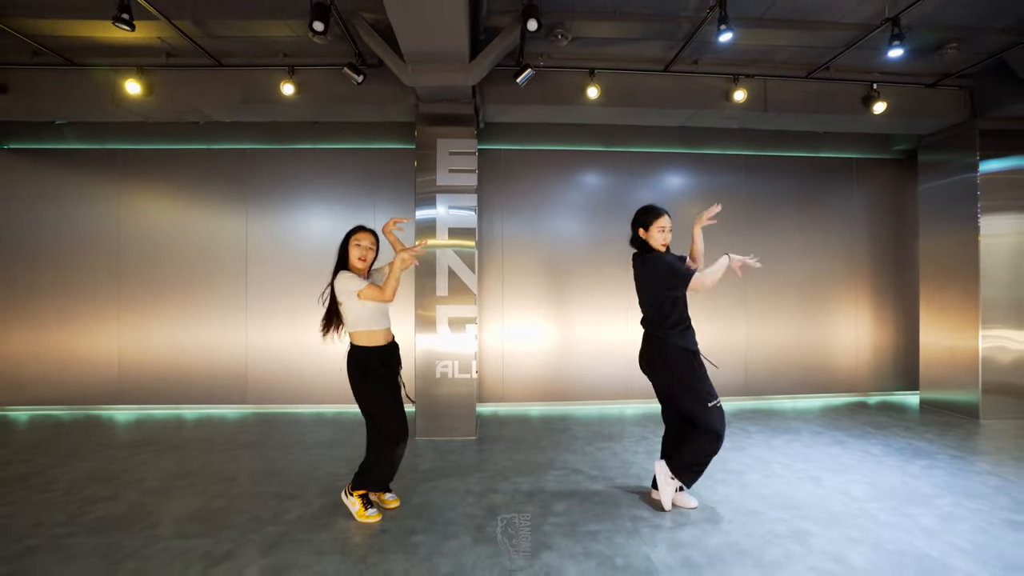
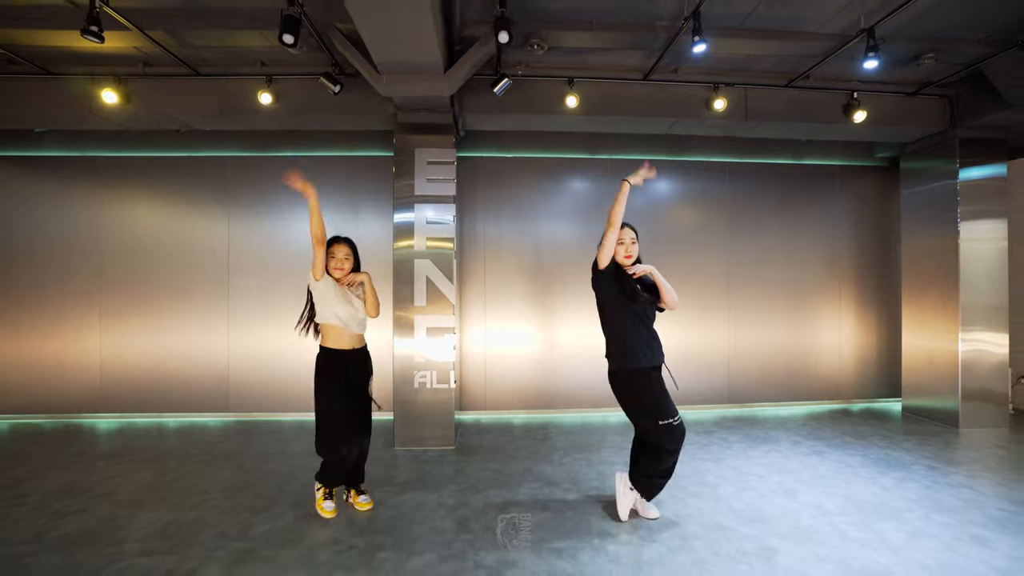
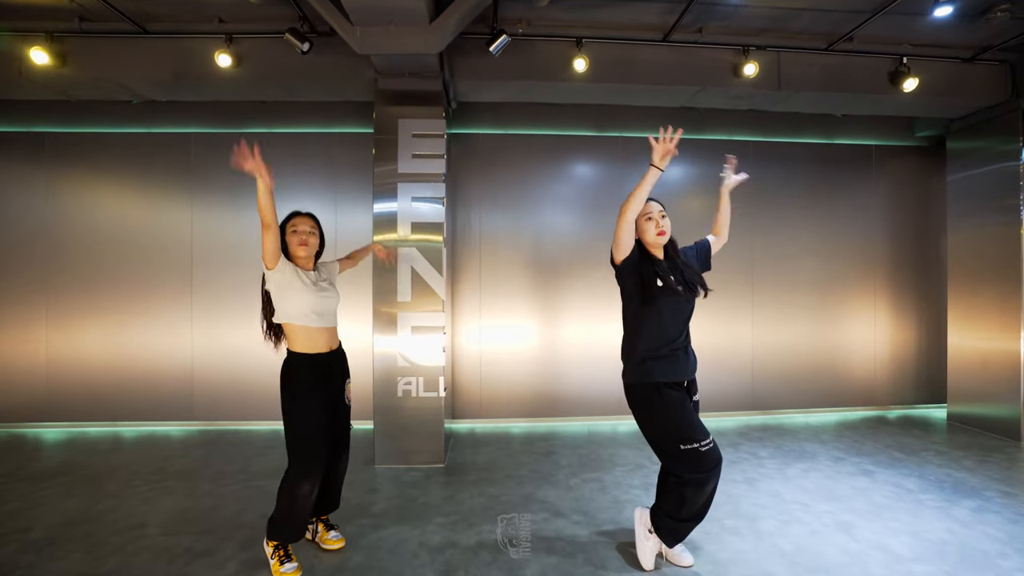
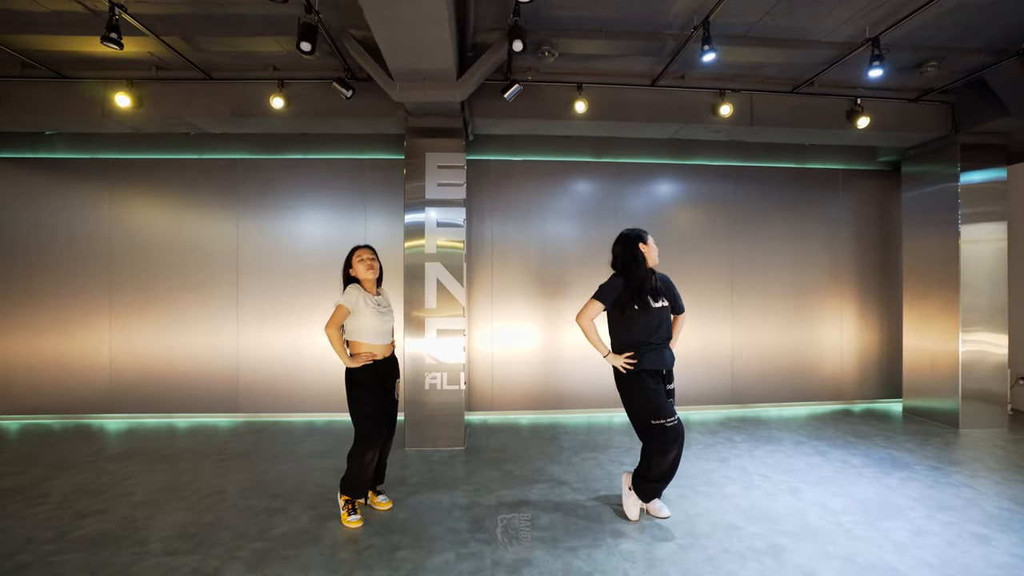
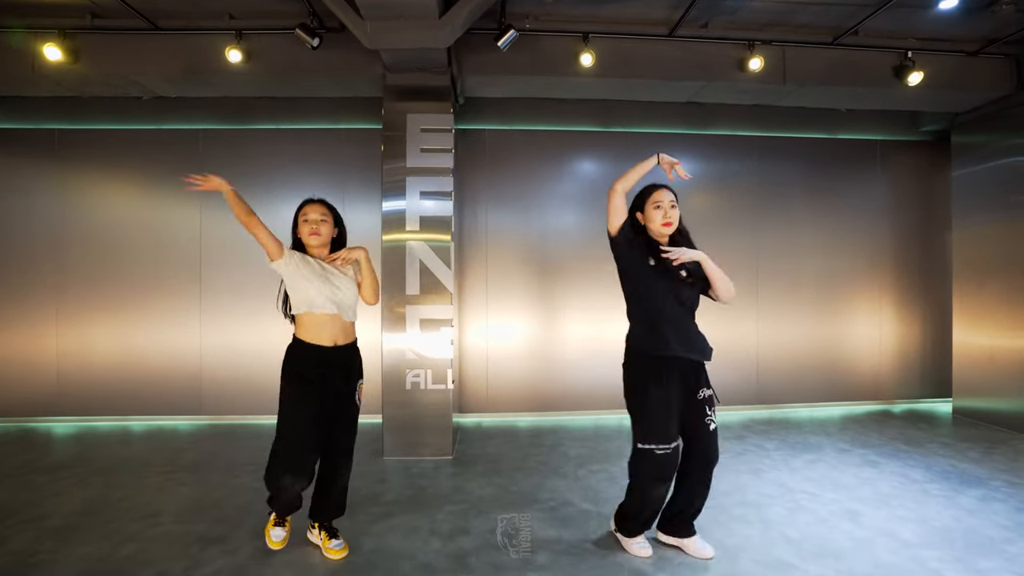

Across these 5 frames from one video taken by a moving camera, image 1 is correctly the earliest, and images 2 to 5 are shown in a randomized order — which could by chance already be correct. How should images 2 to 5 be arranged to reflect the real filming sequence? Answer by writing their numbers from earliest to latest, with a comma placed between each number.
5, 2, 3, 4
